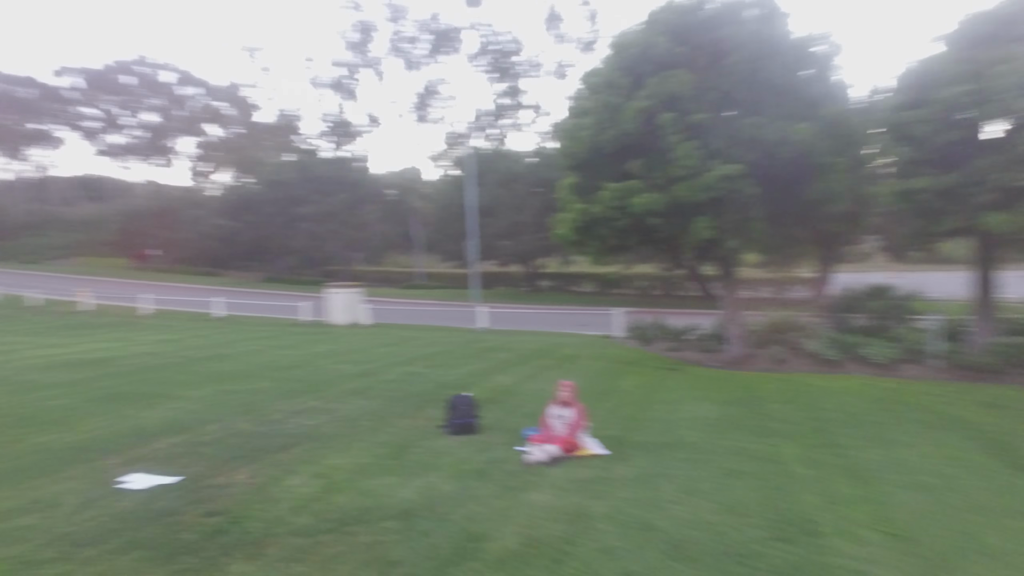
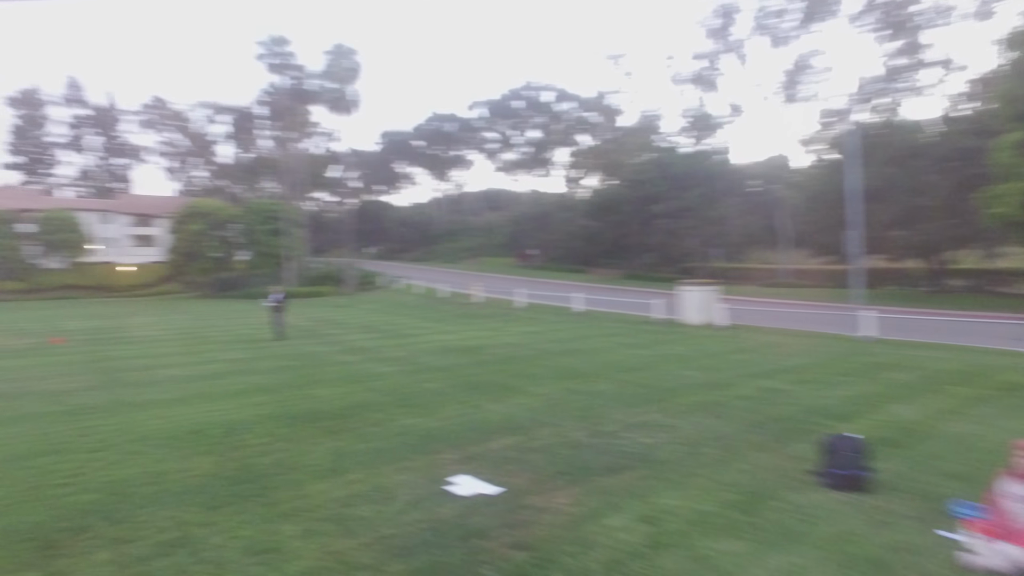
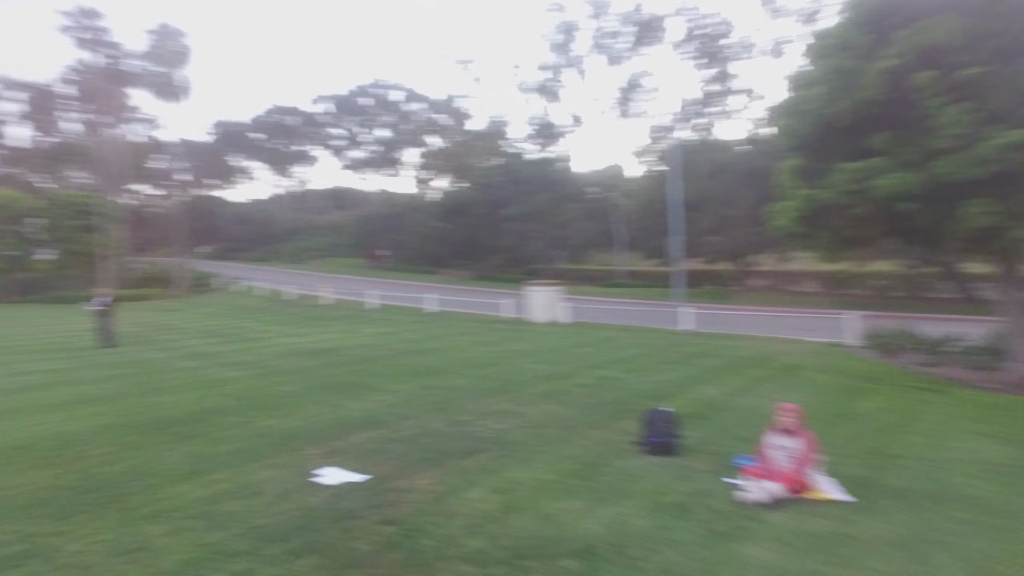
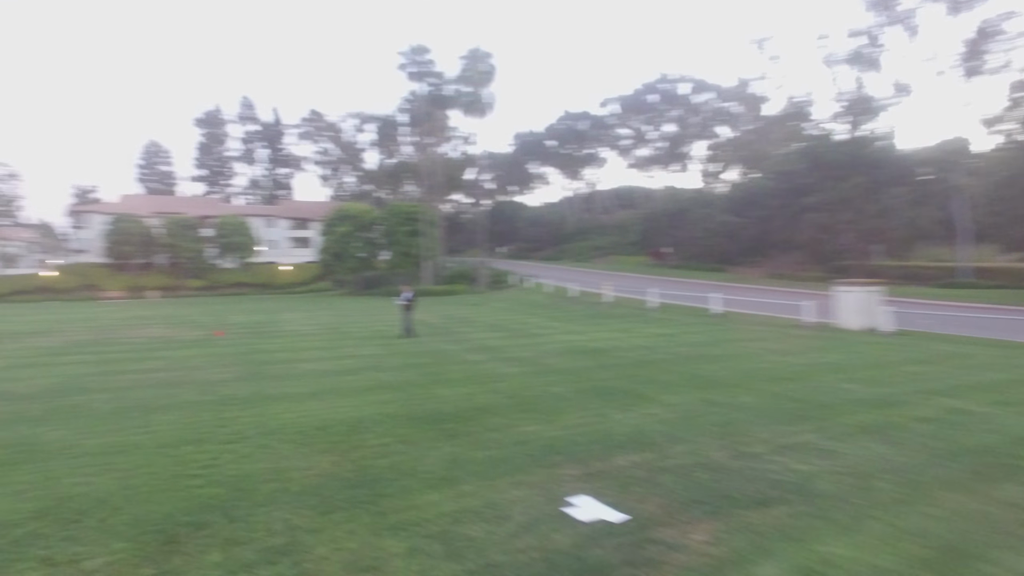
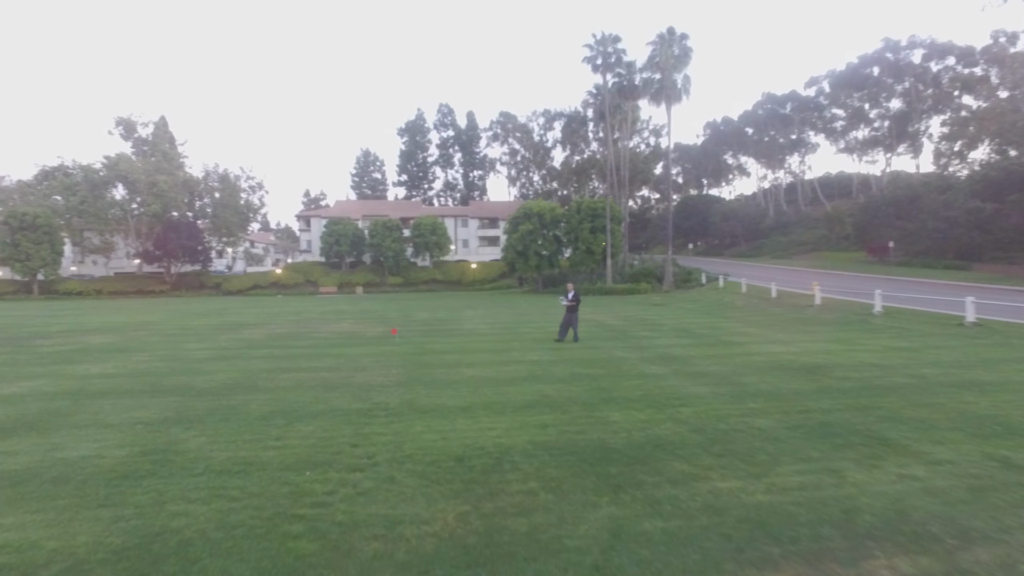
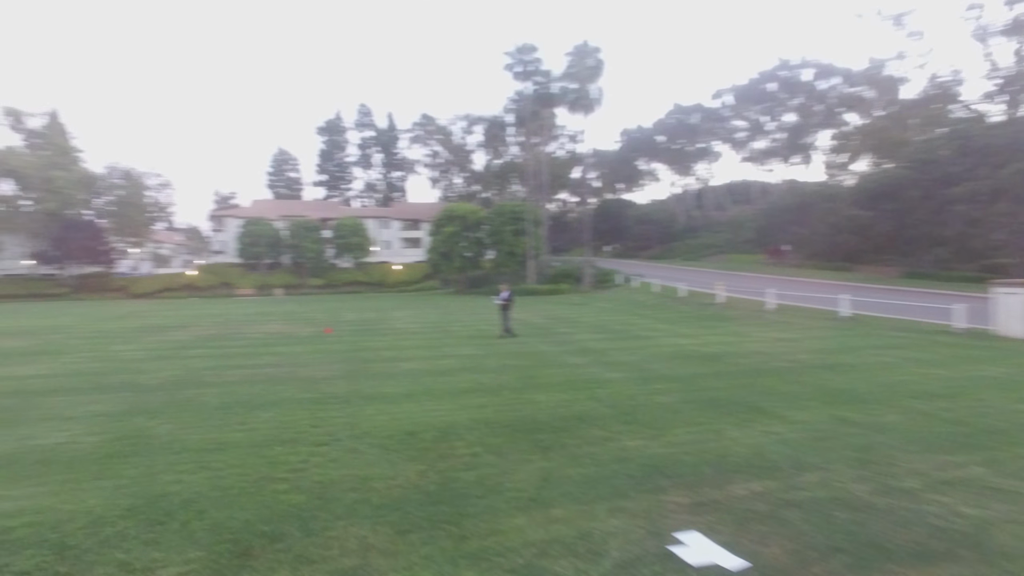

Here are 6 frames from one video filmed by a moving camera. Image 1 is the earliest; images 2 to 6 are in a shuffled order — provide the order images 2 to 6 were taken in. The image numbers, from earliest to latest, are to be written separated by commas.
3, 2, 4, 6, 5
